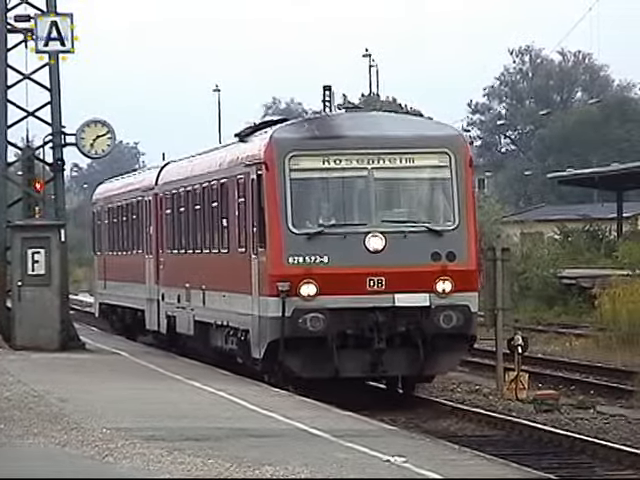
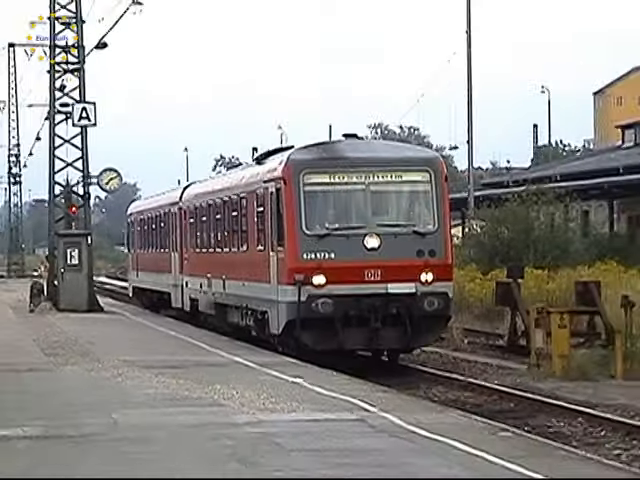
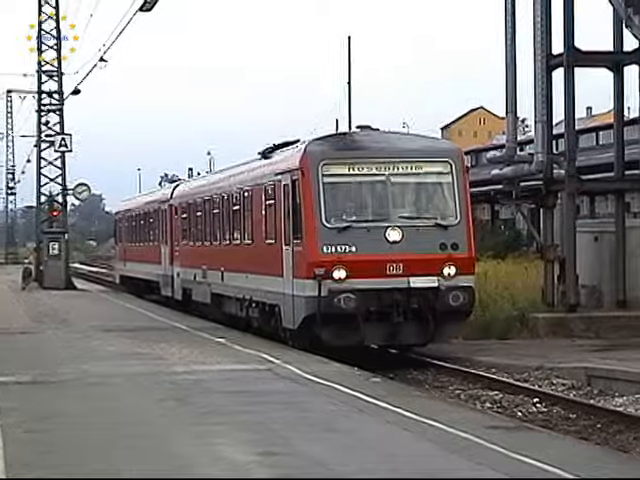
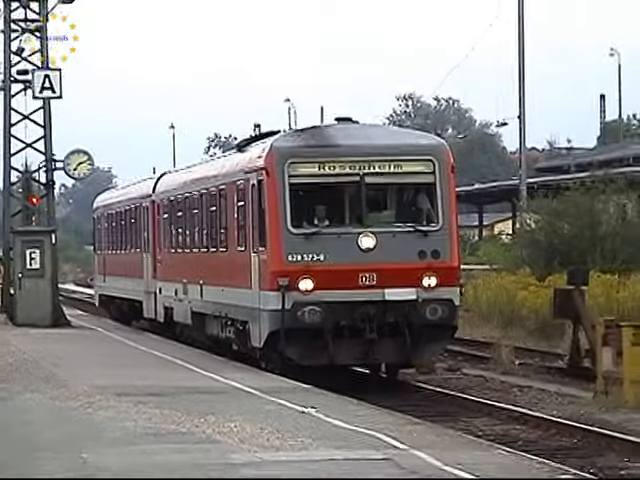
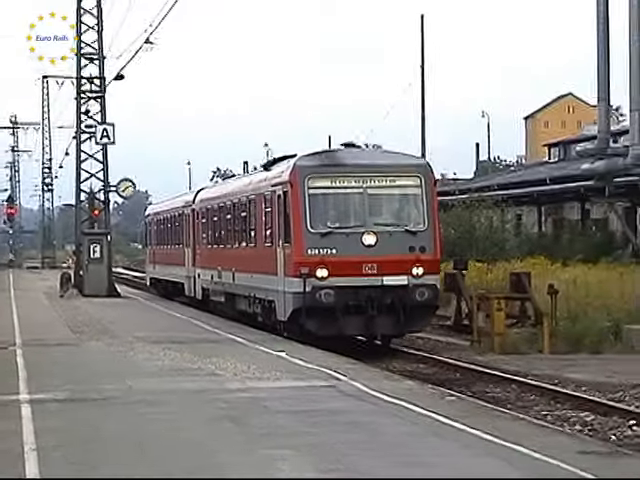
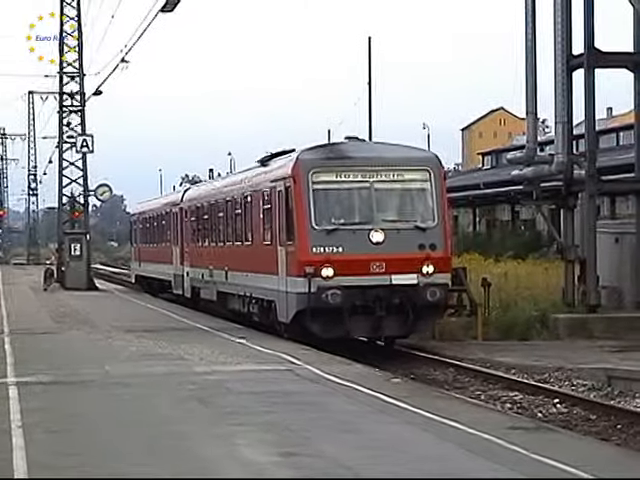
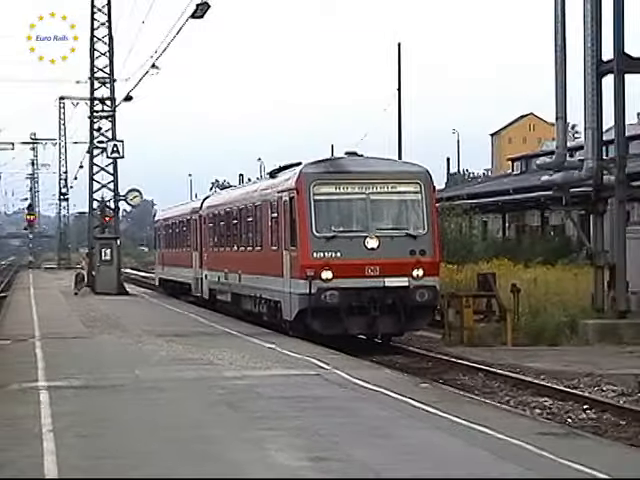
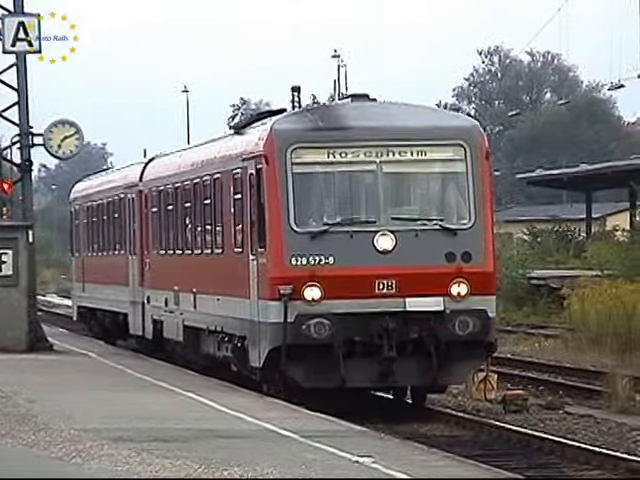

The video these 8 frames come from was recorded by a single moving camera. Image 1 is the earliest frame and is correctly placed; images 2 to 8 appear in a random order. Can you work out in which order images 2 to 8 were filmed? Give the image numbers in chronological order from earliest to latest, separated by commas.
8, 4, 2, 5, 7, 6, 3
